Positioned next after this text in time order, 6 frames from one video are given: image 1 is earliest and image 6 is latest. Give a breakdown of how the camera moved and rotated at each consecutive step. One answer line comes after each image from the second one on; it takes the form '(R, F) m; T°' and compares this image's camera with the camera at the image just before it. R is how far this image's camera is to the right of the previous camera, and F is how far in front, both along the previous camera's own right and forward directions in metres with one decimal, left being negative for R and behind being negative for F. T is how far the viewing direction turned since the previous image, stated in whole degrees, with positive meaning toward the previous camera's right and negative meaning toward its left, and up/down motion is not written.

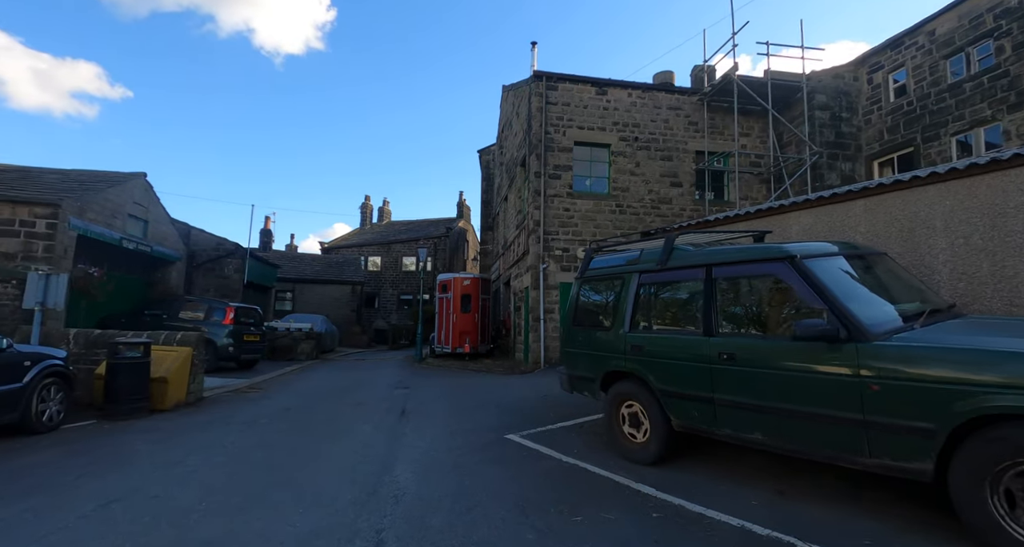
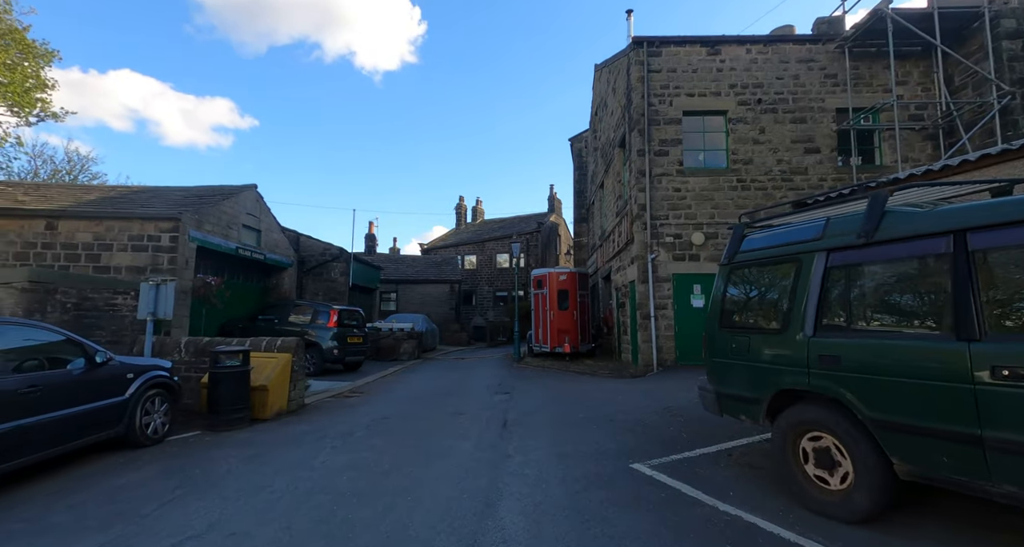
(-0.3, +1.1) m; -11°
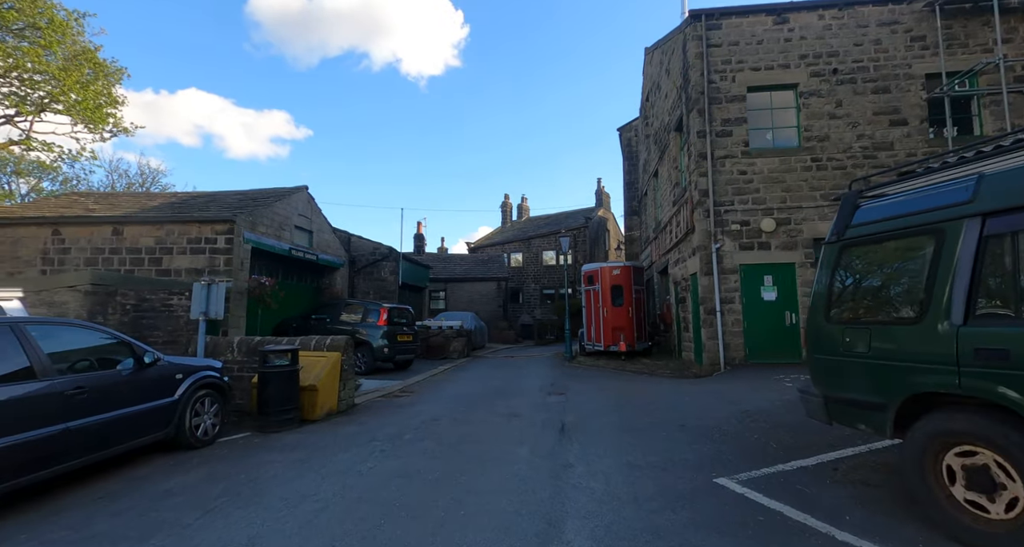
(-0.1, +0.5) m; -6°
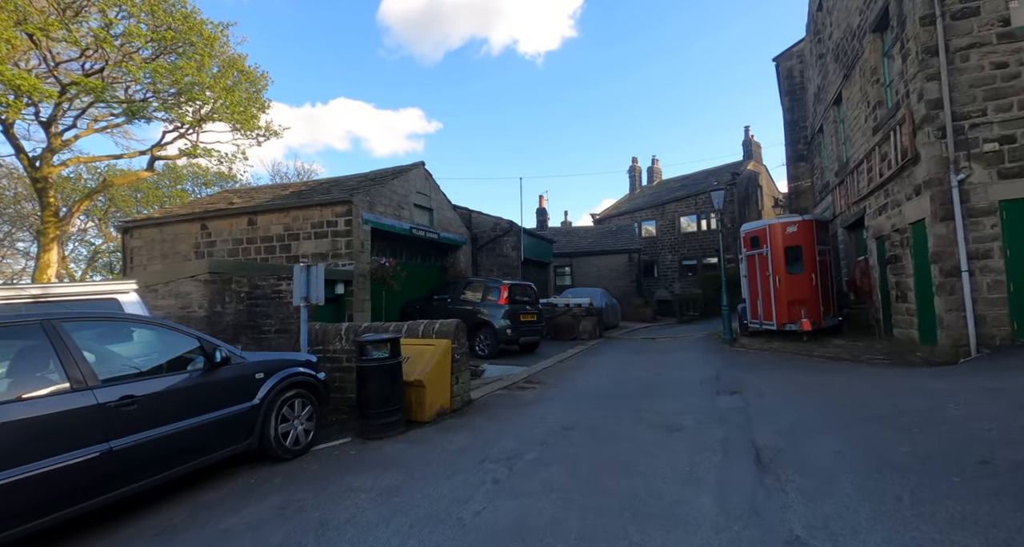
(-0.2, +1.7) m; -16°
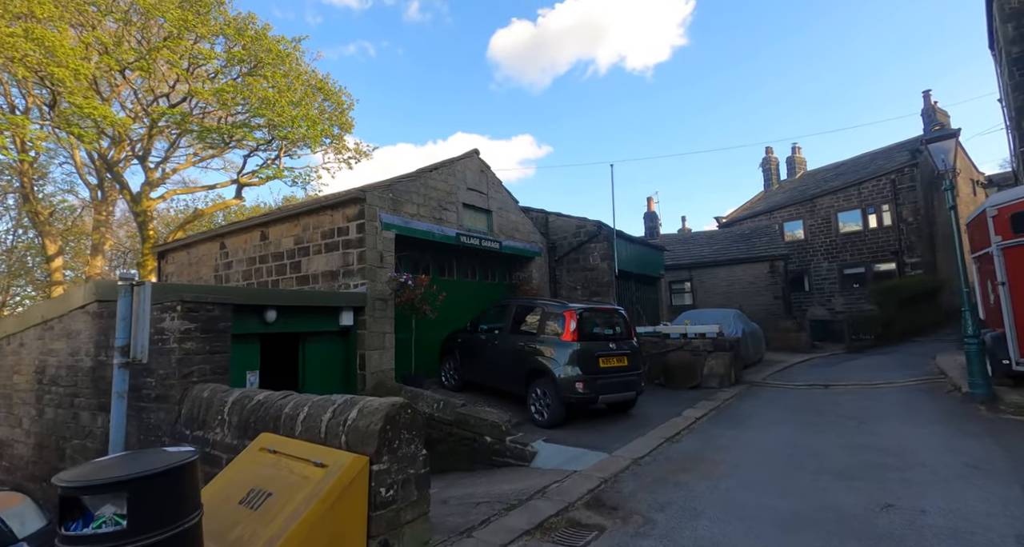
(+0.6, +3.7) m; -14°
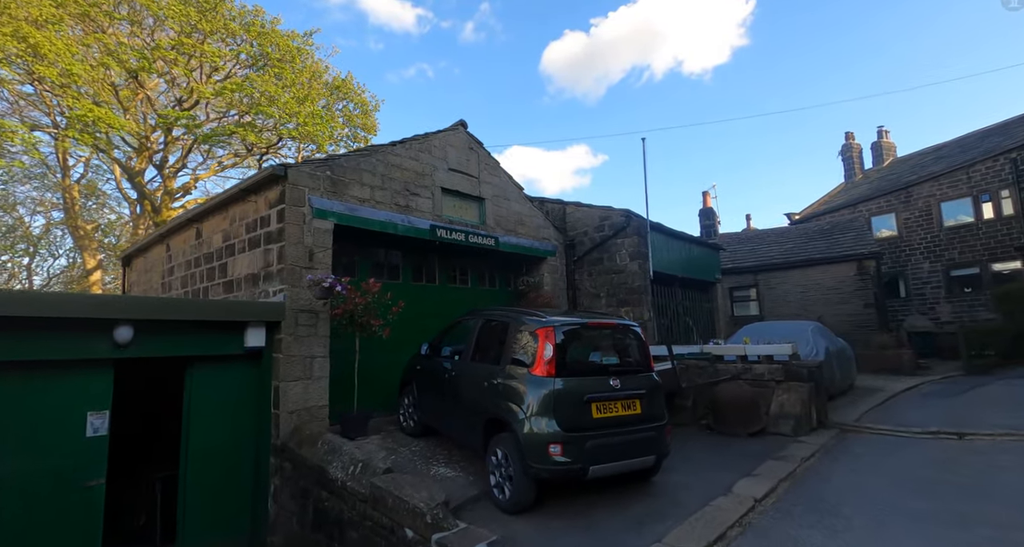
(+1.0, +2.3) m; -7°
